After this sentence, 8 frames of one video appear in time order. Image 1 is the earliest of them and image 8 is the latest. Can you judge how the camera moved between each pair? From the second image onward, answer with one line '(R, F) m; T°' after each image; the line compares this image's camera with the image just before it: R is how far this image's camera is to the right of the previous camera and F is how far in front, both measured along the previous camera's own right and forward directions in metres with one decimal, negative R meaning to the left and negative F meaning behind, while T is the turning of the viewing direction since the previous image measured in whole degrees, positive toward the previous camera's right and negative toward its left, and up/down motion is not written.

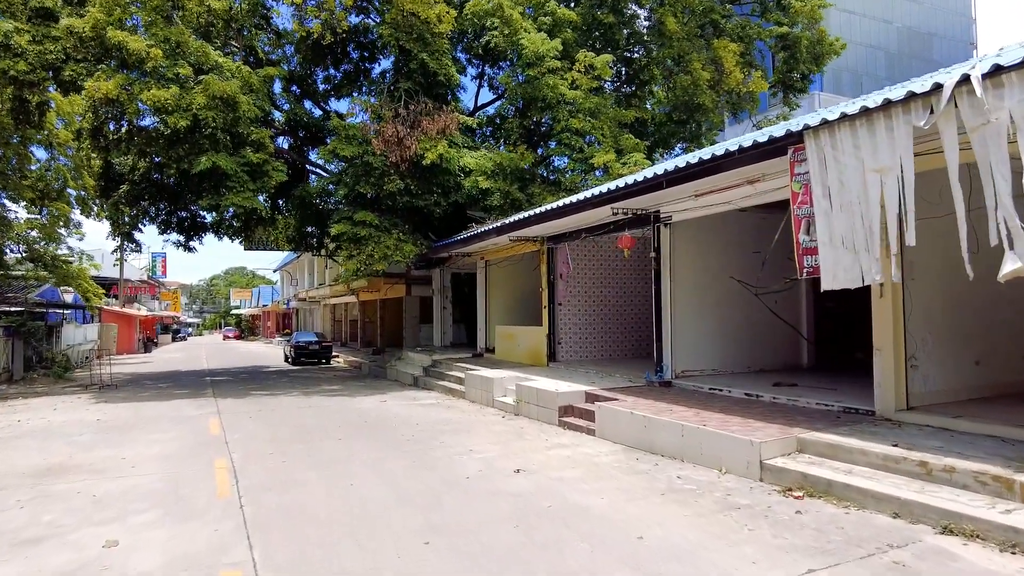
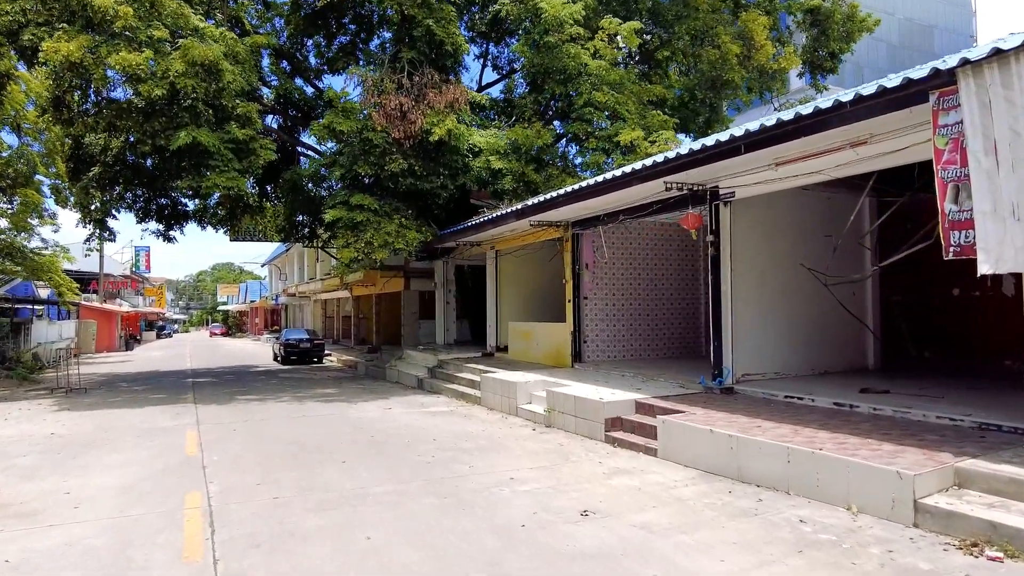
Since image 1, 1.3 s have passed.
(-0.6, +1.6) m; +1°
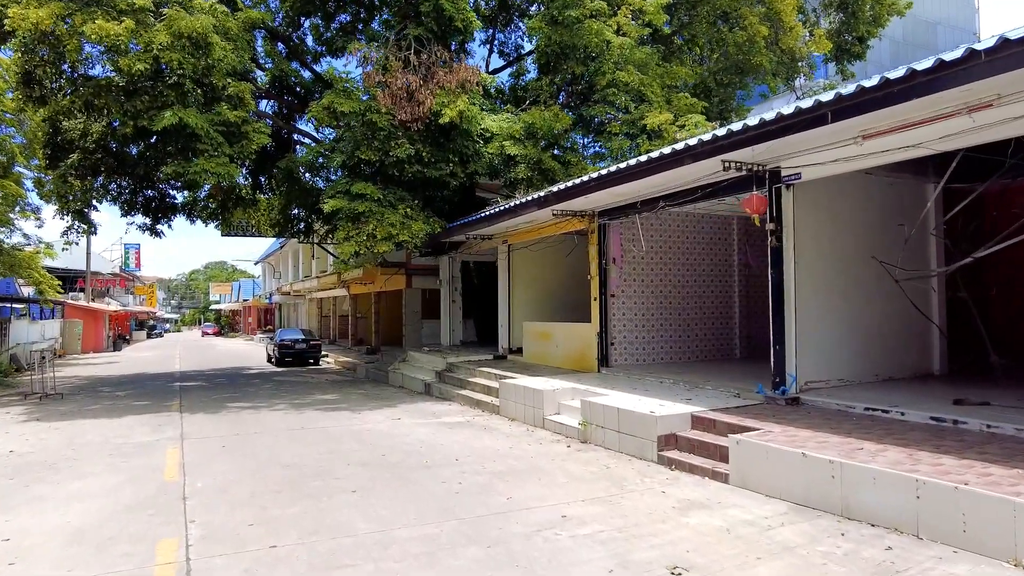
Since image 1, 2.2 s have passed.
(-0.4, +1.2) m; +1°
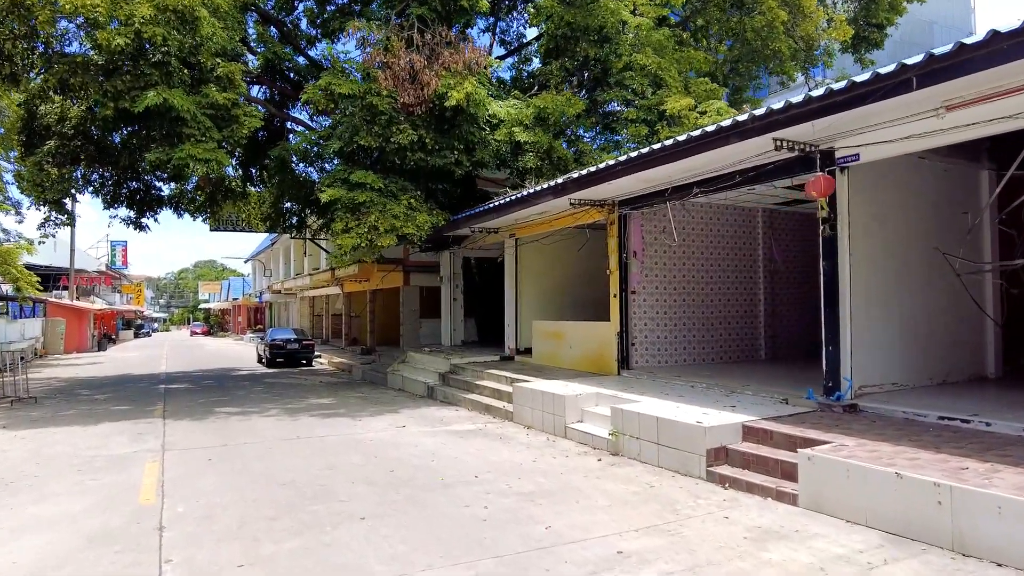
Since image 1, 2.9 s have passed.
(-0.3, +0.9) m; +1°
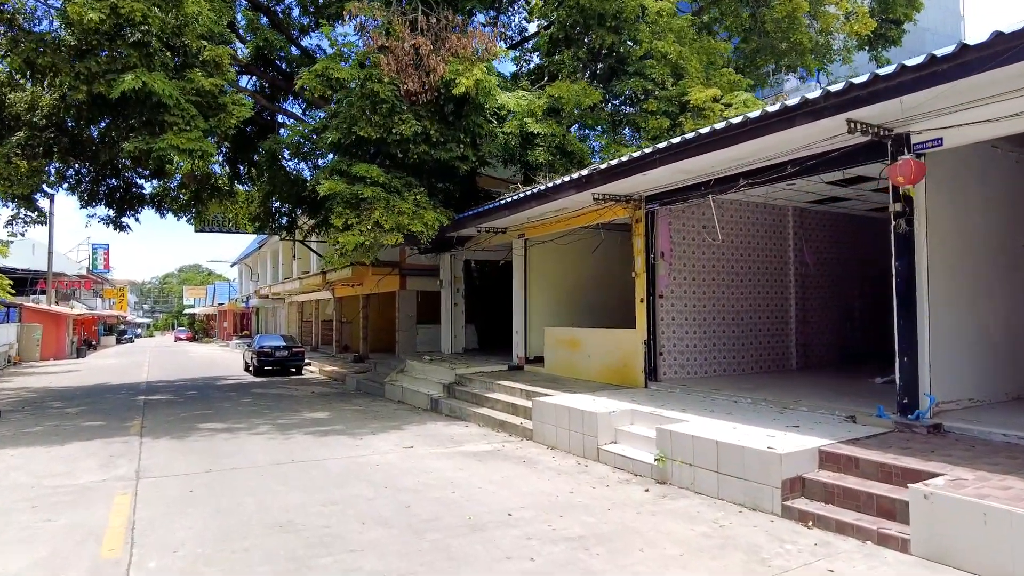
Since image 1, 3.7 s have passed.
(-0.4, +0.9) m; +1°
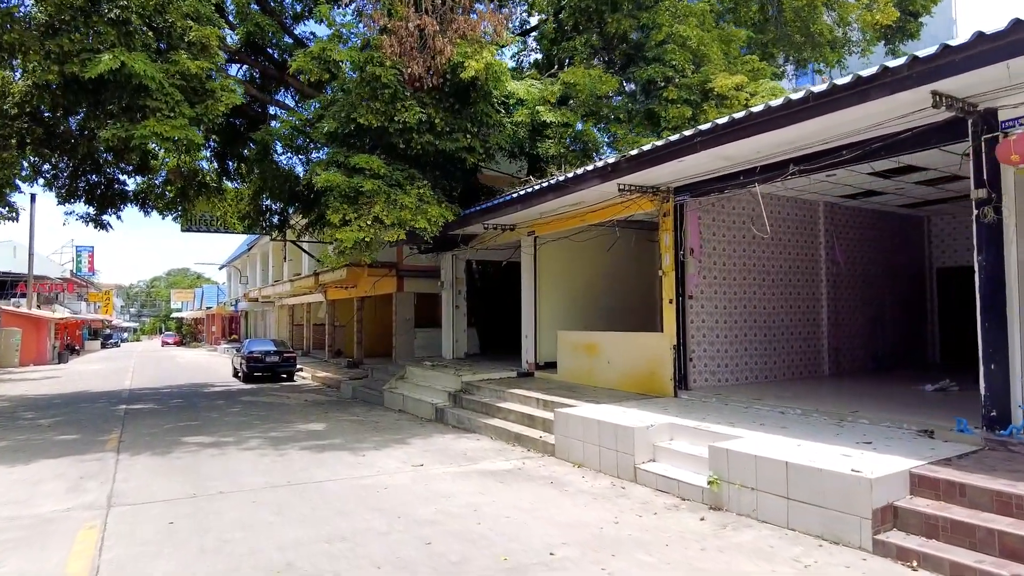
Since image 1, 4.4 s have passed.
(-0.3, +0.8) m; +1°
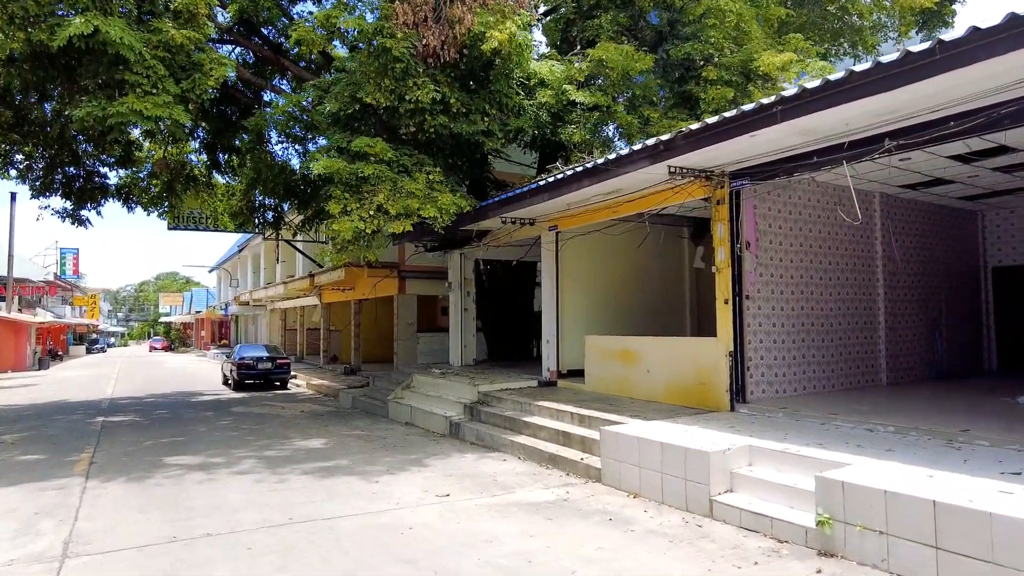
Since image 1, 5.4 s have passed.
(-0.5, +1.1) m; +1°
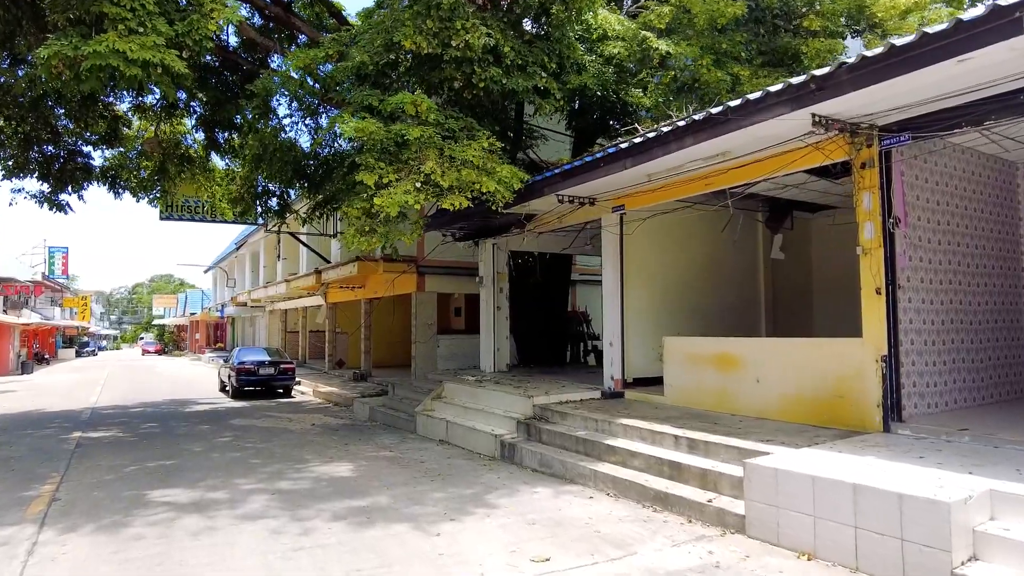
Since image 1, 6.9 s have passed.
(-0.8, +1.7) m; 0°
